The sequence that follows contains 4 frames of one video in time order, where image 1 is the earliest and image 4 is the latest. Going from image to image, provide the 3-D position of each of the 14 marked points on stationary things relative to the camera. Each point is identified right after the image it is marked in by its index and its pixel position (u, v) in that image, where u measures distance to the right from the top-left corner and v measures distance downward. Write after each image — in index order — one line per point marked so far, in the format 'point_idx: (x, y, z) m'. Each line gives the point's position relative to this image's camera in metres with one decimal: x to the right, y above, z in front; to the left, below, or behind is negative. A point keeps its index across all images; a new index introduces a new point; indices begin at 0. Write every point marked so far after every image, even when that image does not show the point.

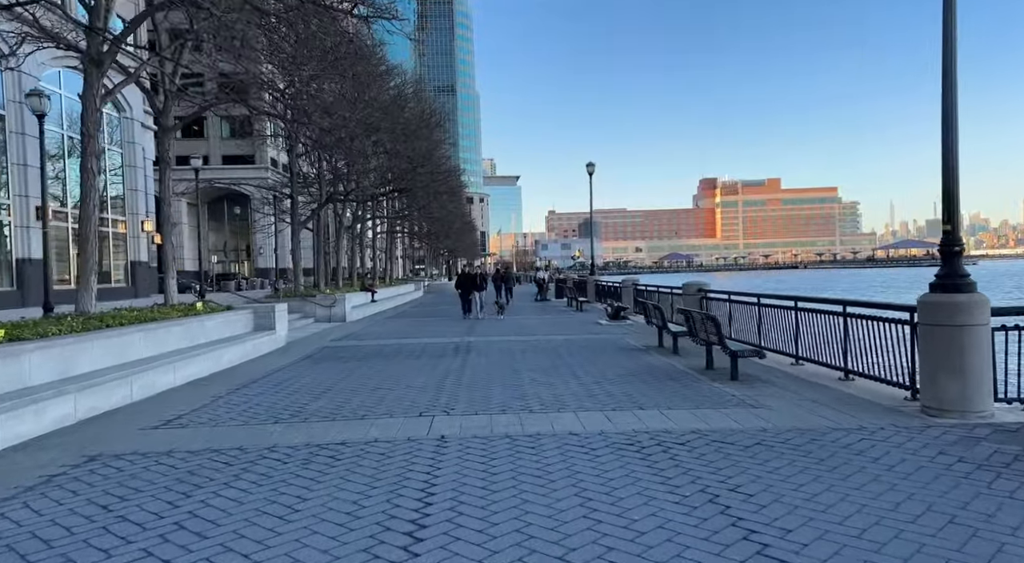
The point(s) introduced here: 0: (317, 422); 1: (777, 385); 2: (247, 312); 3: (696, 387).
0: (-2.0, -1.5, +7.0) m
1: (+3.4, -1.3, +8.6) m
2: (-5.5, -0.6, +14.0) m
3: (+2.4, -1.4, +8.8) m
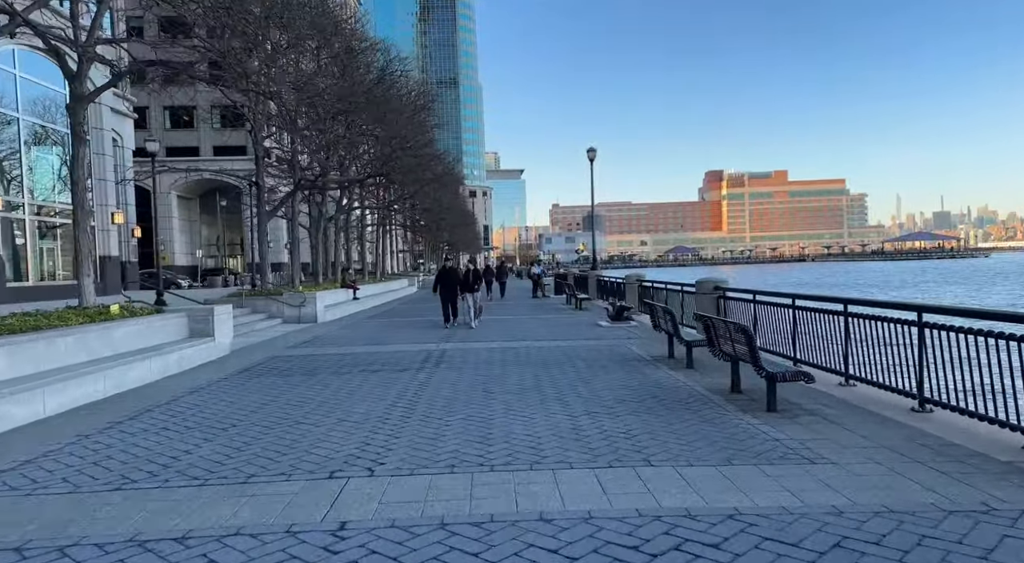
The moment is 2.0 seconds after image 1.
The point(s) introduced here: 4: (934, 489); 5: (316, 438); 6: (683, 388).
0: (-2.4, -1.5, +4.9) m
1: (+3.0, -1.3, +6.4) m
2: (-5.8, -0.6, +11.8) m
3: (+2.0, -1.4, +6.6) m
4: (+2.8, -1.4, +4.5) m
5: (-1.9, -1.5, +6.4) m
6: (+2.1, -1.3, +8.4) m
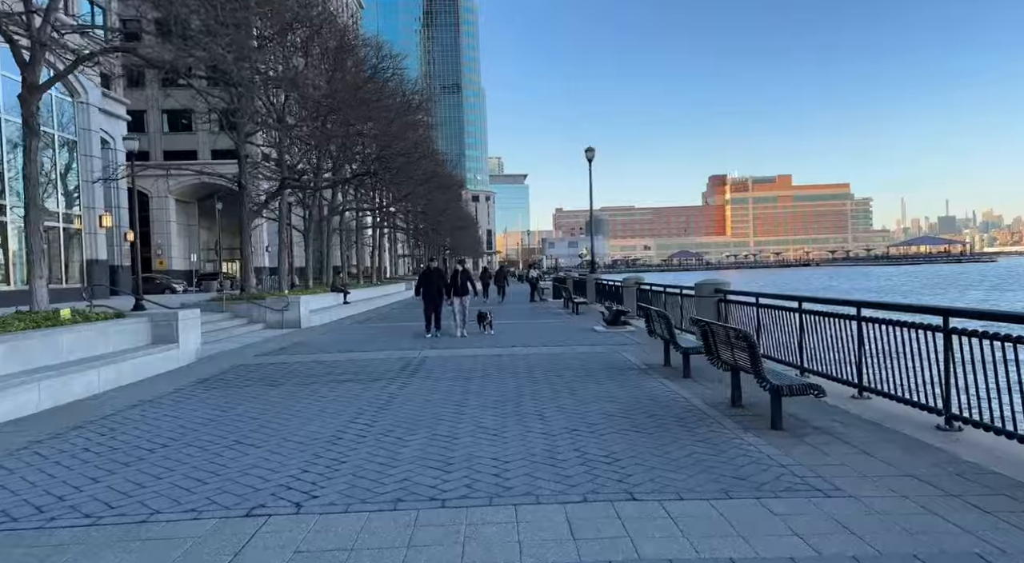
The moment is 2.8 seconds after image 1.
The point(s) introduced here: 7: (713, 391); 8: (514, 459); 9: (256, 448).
0: (-2.7, -1.5, +4.1) m
1: (+2.8, -1.3, +5.5) m
2: (-6.1, -0.6, +11.0) m
3: (+1.8, -1.4, +5.7) m
4: (+2.5, -1.3, +3.7) m
5: (-2.1, -1.5, +5.6) m
6: (+1.9, -1.3, +7.6) m
7: (+2.4, -1.3, +8.0) m
8: (0.0, -1.4, +5.5) m
9: (-2.3, -1.5, +6.0) m
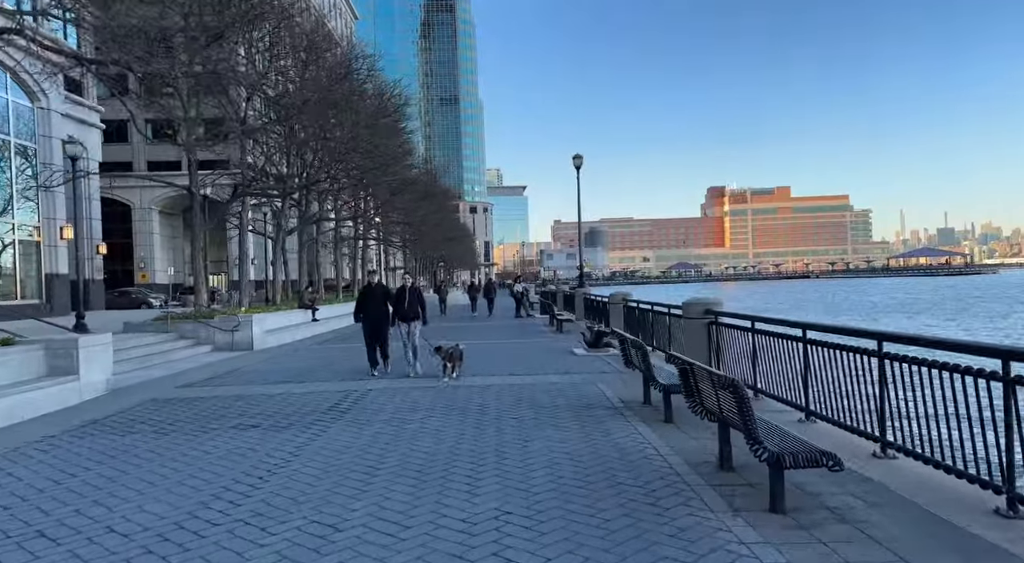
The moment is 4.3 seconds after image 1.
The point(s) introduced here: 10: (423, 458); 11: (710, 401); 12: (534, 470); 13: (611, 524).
0: (-3.3, -1.7, +2.4) m
1: (+2.1, -1.5, +3.9) m
2: (-6.7, -0.9, +9.4) m
3: (+1.1, -1.6, +4.1) m
4: (+1.9, -1.5, +2.1) m
5: (-2.8, -1.7, +4.0) m
6: (+1.2, -1.6, +6.0) m
7: (+1.8, -1.5, +6.4) m
8: (-0.6, -1.6, +3.9) m
9: (-2.9, -1.7, +4.4) m
10: (-0.8, -1.7, +6.4) m
11: (+1.6, -1.0, +5.4) m
12: (+0.2, -1.6, +5.8) m
13: (+0.7, -1.6, +4.3) m
